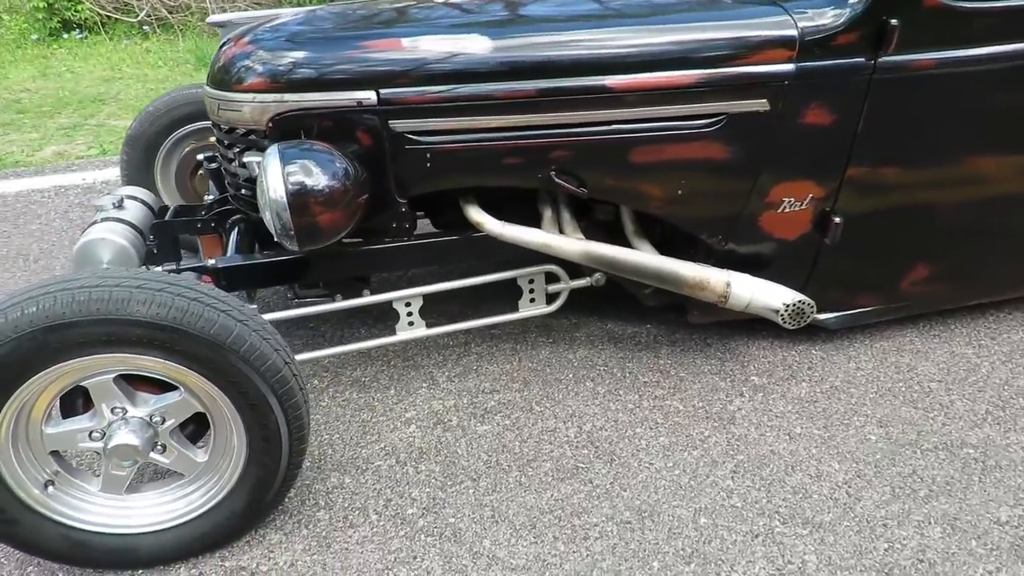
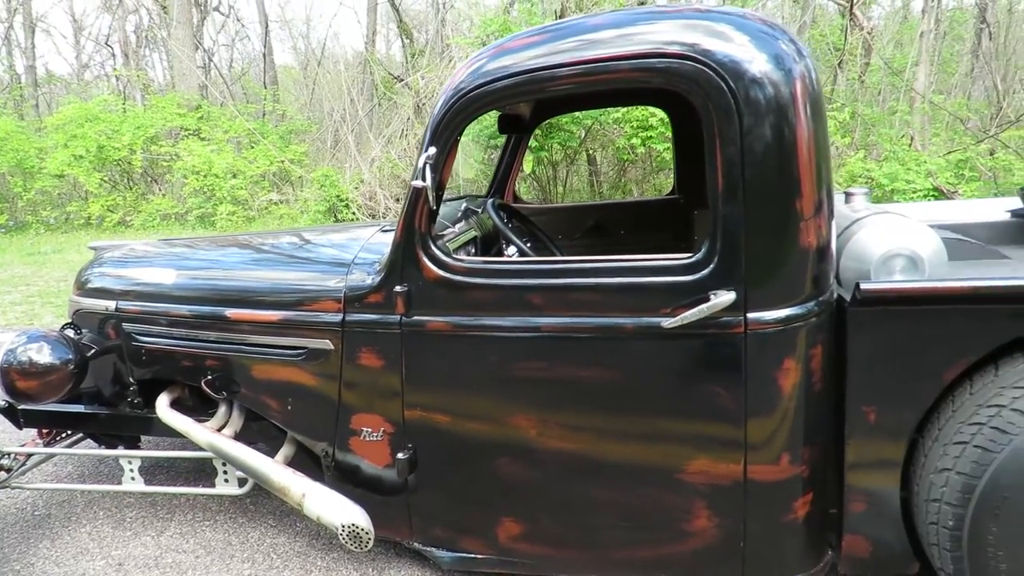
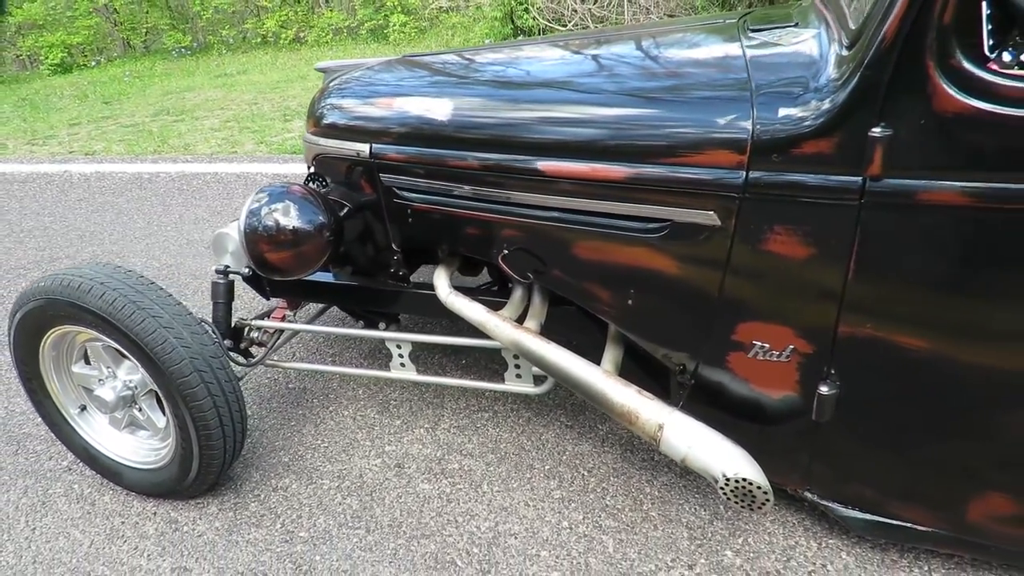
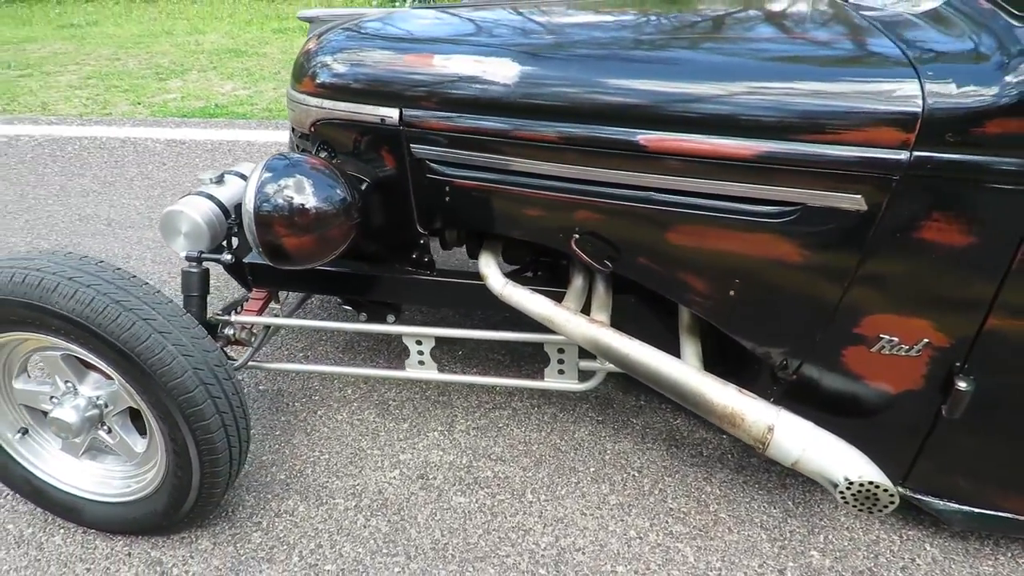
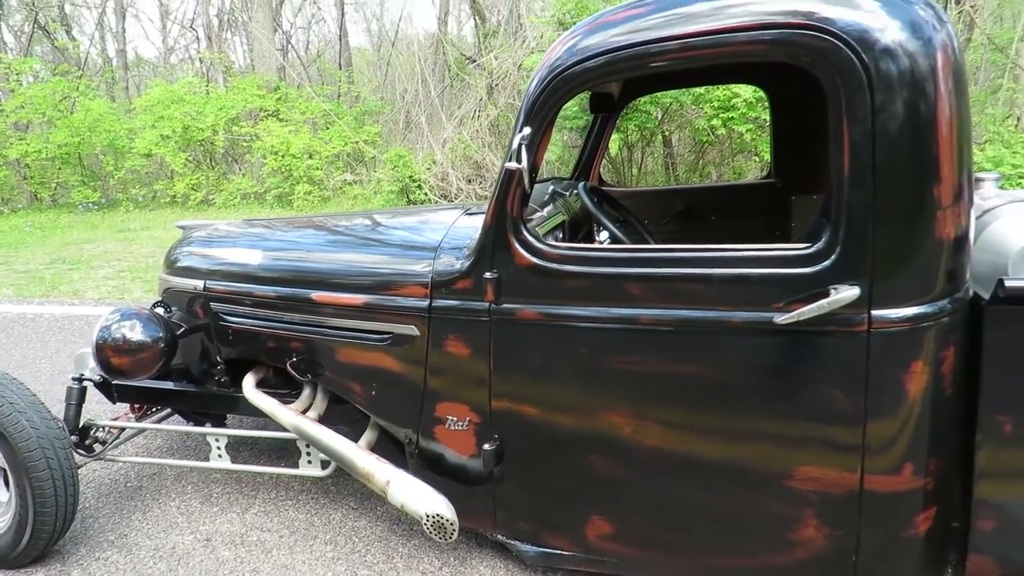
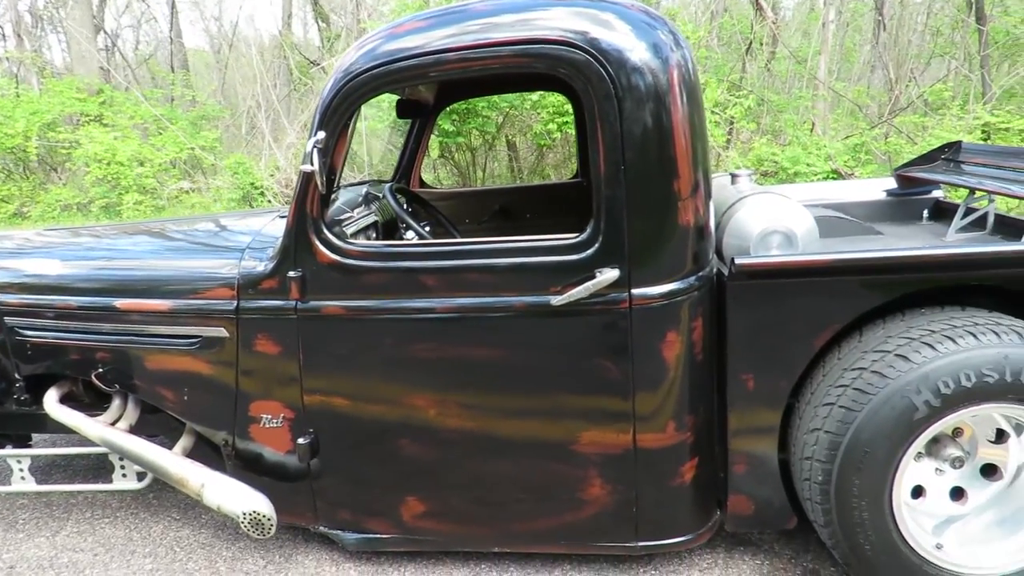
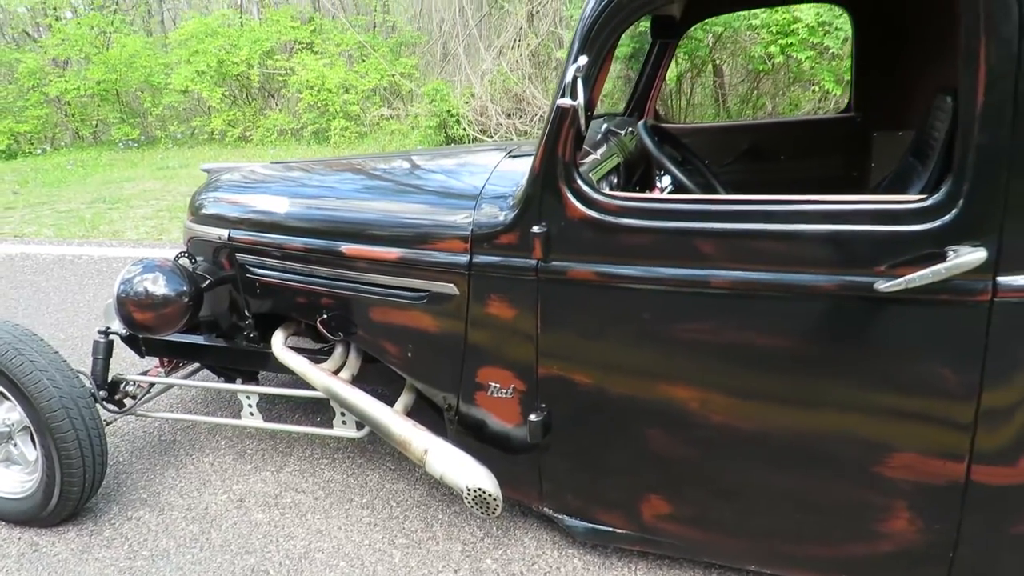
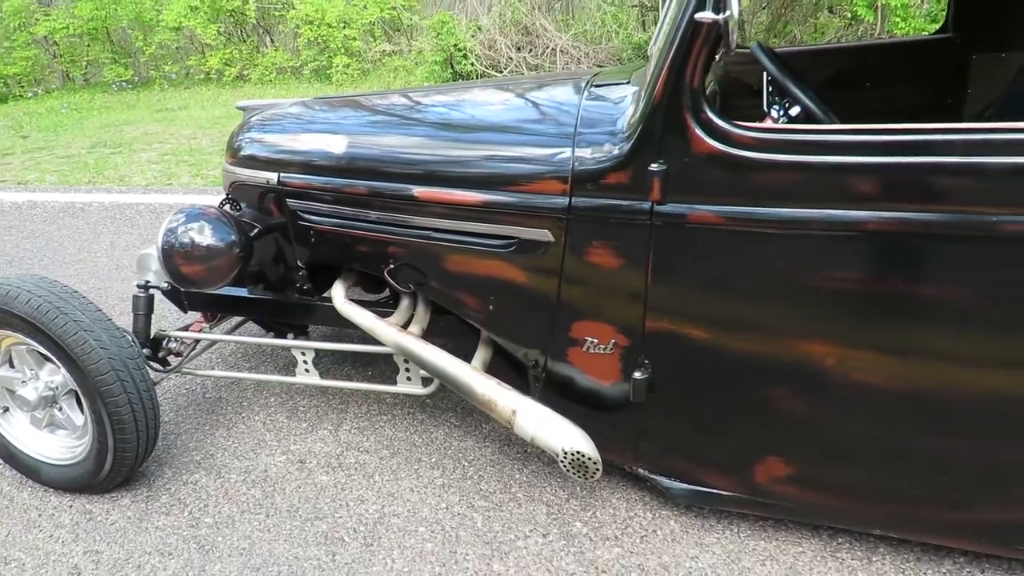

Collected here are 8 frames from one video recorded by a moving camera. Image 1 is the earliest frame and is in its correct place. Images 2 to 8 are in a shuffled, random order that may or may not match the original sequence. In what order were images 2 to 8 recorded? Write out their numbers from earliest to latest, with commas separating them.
4, 3, 8, 7, 5, 2, 6
